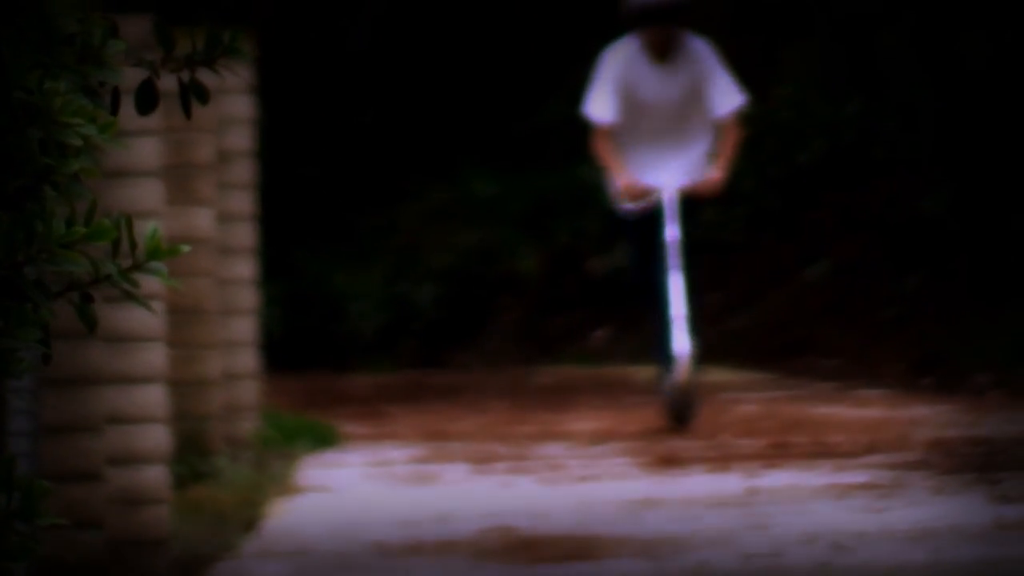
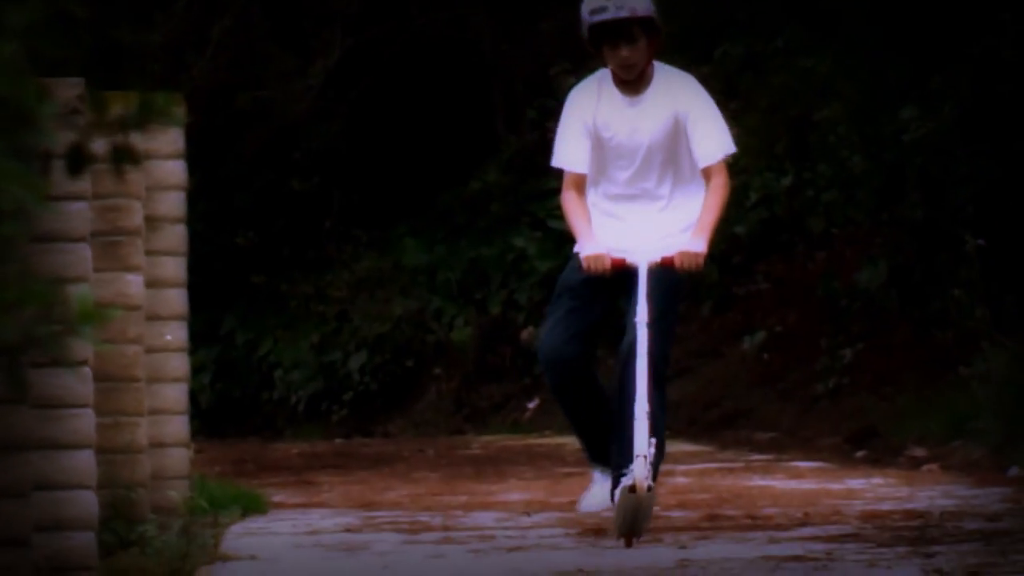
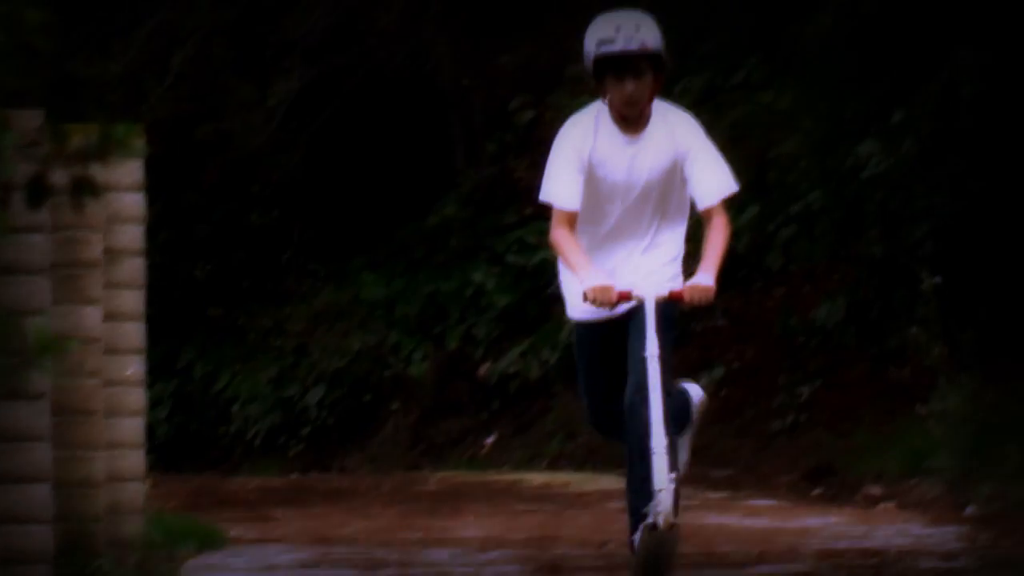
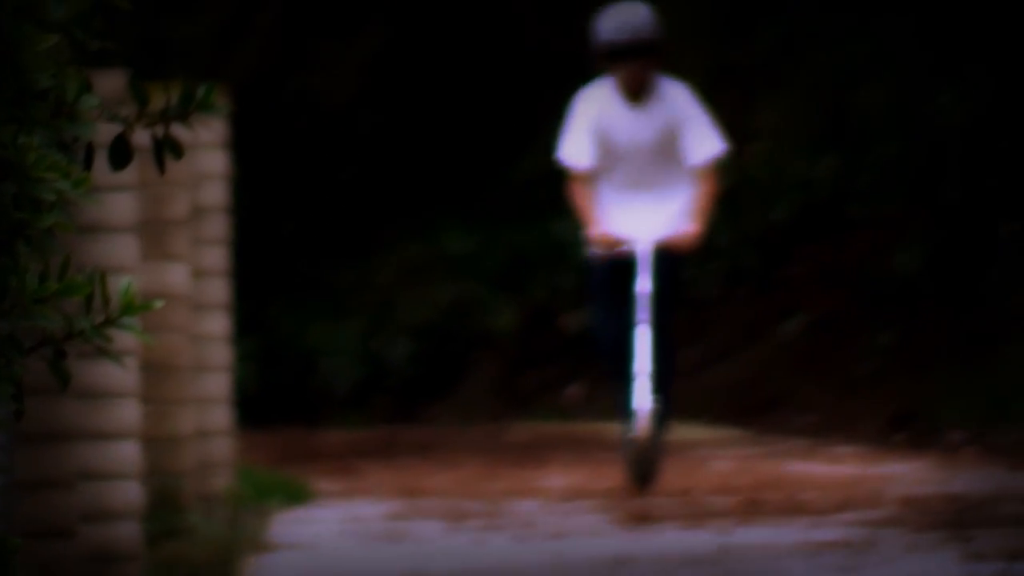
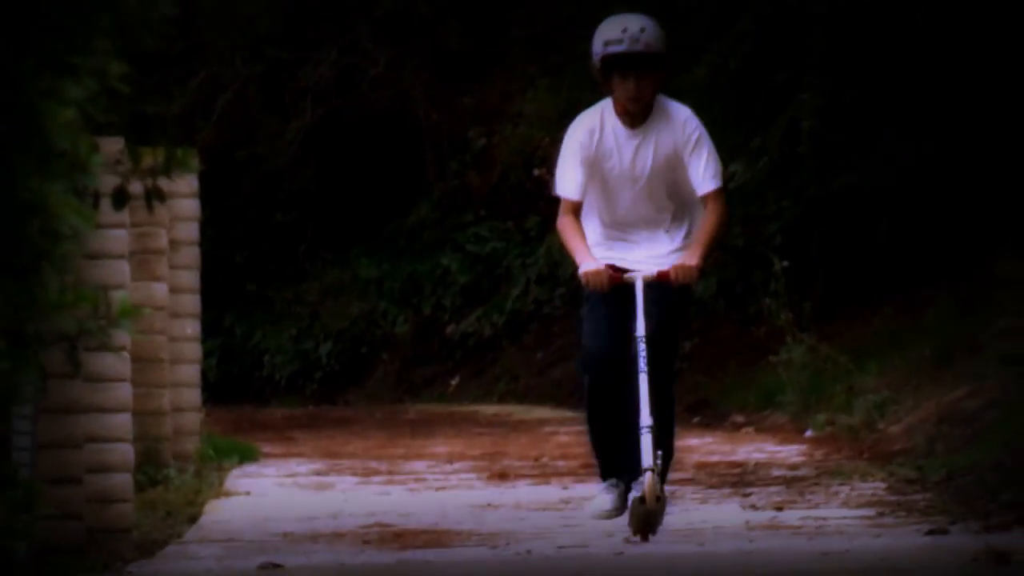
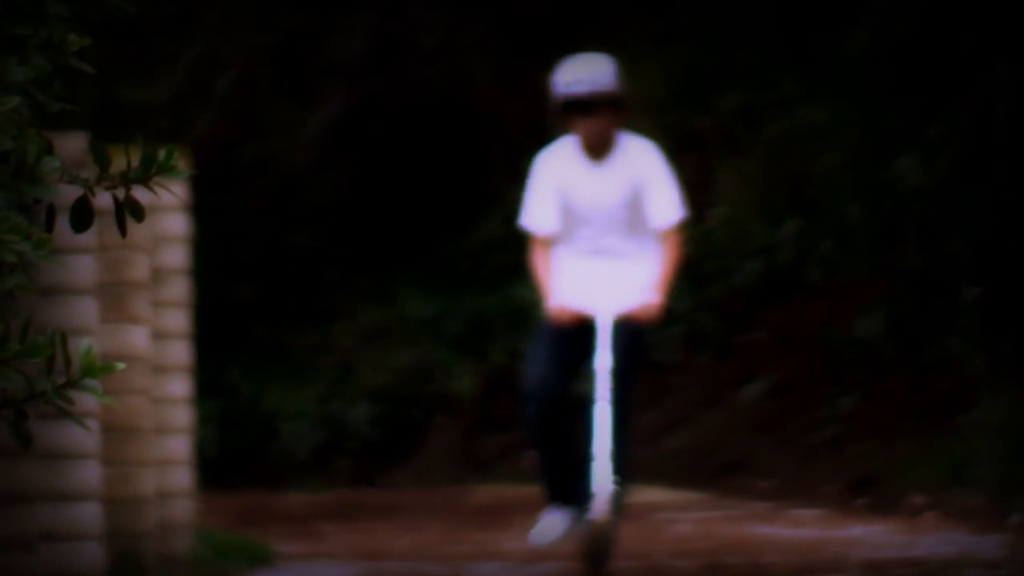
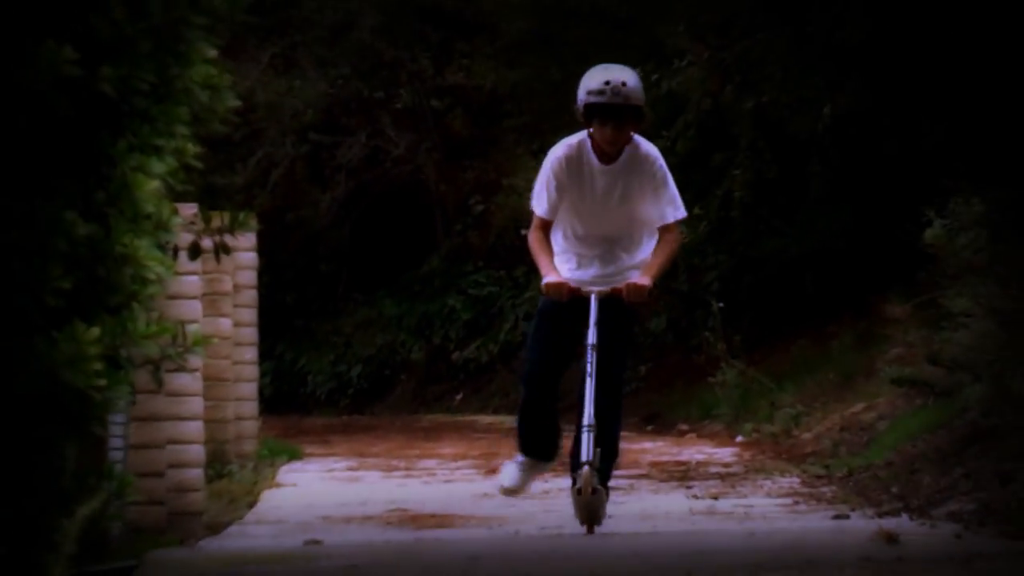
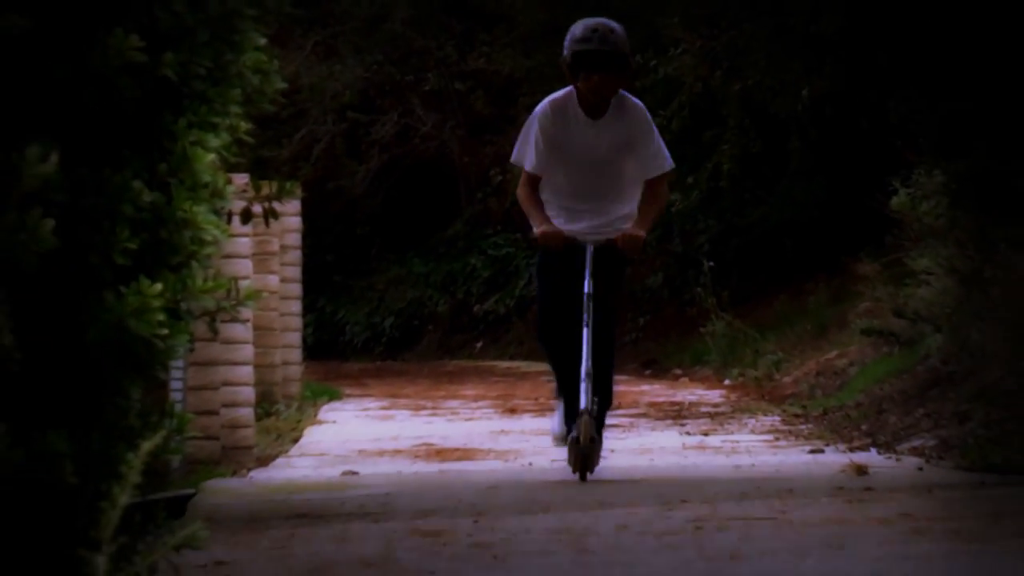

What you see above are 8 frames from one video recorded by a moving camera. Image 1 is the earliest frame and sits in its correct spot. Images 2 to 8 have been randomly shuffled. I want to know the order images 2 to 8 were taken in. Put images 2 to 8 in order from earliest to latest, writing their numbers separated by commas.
4, 6, 2, 3, 5, 7, 8
